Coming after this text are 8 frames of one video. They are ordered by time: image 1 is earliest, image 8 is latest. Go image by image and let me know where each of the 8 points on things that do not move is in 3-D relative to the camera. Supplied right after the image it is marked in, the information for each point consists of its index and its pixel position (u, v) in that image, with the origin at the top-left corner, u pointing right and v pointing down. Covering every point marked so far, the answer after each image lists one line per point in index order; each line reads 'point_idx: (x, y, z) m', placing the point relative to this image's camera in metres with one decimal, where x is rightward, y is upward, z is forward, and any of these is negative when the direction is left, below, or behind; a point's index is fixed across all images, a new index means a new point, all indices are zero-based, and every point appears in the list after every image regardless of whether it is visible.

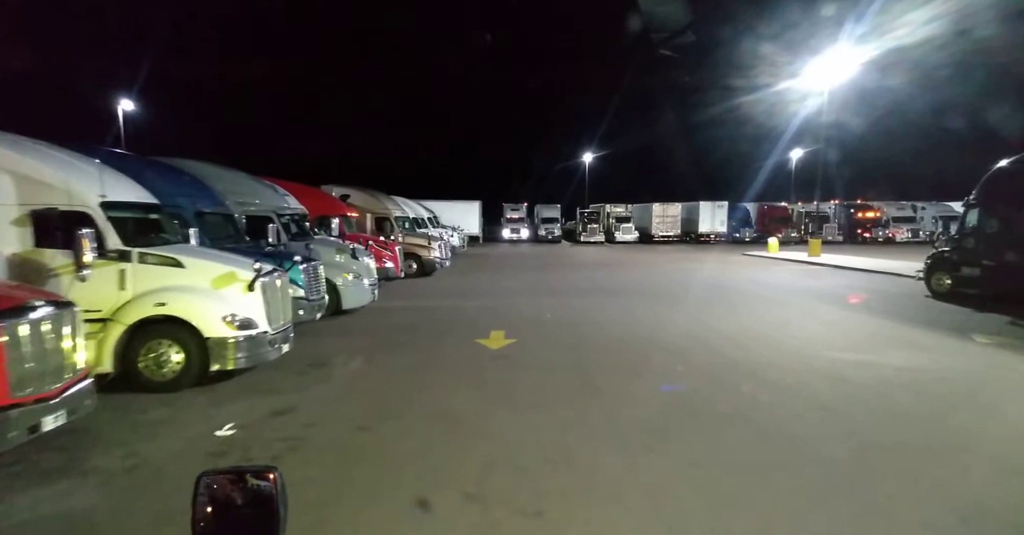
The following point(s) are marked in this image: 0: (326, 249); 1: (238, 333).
0: (-4.0, +0.4, +10.7) m
1: (-3.3, -0.8, +5.9) m
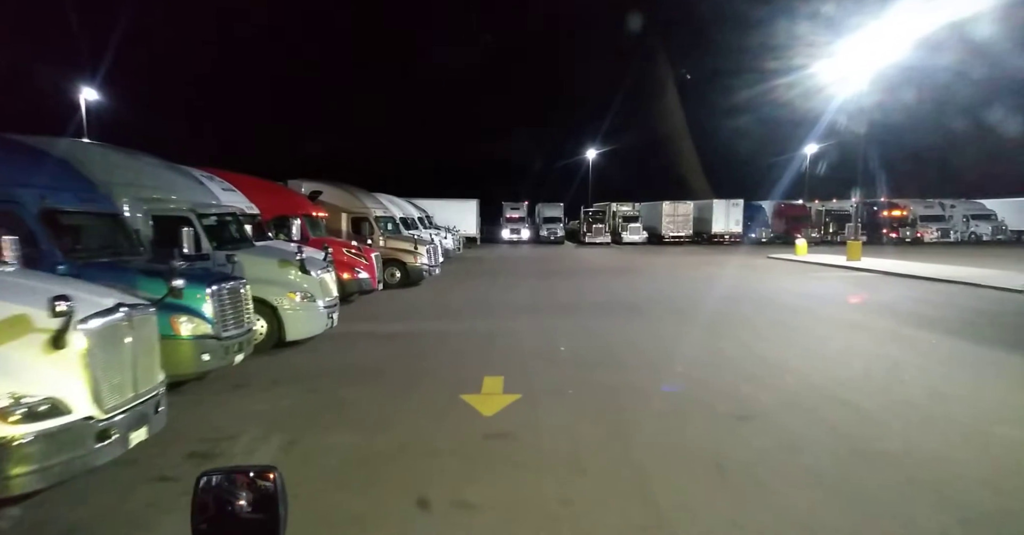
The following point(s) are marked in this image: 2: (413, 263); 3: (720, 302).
0: (-4.0, +0.1, +8.0) m
1: (-3.2, -1.1, +3.3) m
2: (-3.2, +0.1, +16.1) m
3: (+8.0, -1.2, +18.9) m
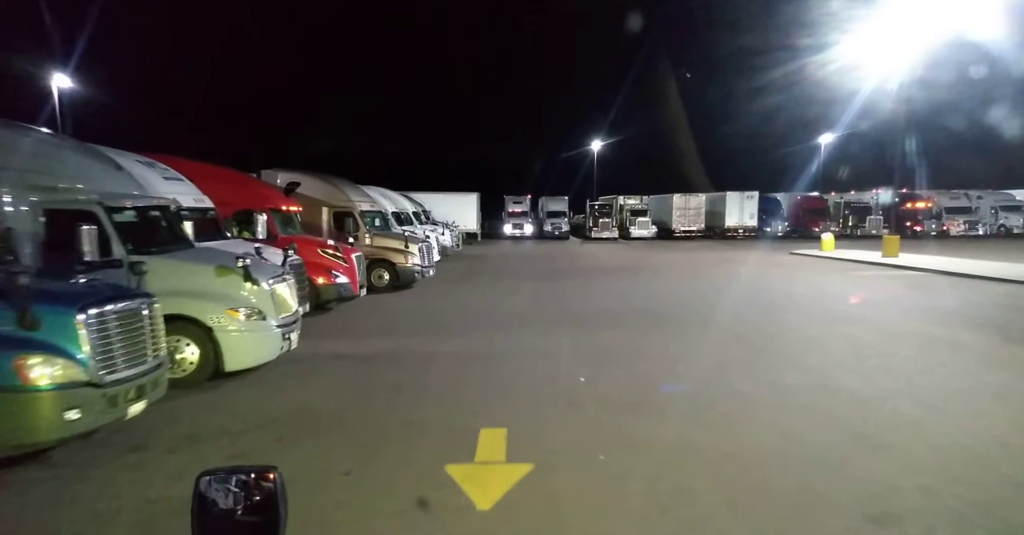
0: (-4.0, 0.0, +6.2) m
1: (-3.2, -1.2, +1.5) m
2: (-3.1, +0.1, +14.2) m
3: (+8.1, -1.2, +17.1) m
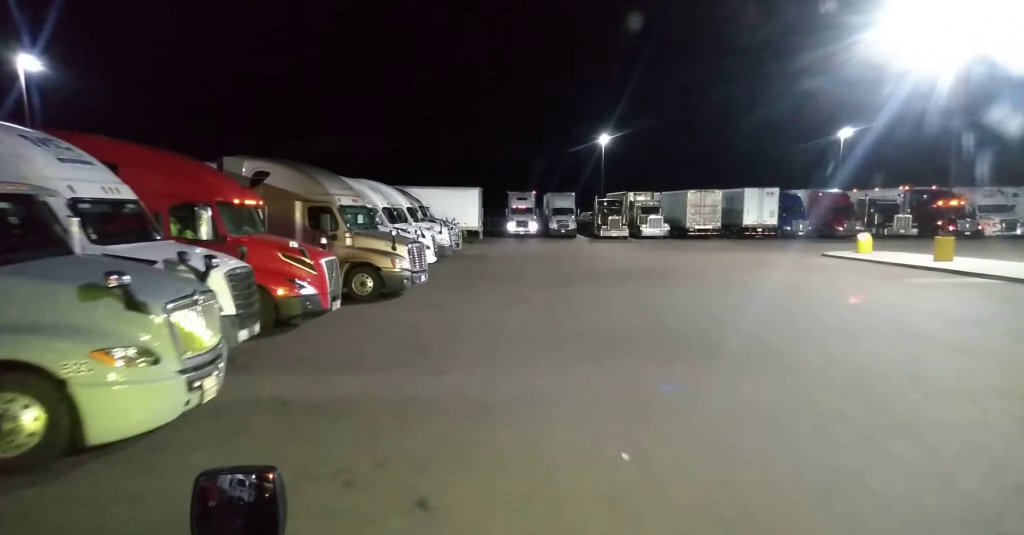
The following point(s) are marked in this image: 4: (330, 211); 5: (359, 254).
0: (-3.9, -0.2, +4.1) m
1: (-3.1, -1.4, -0.6) m
2: (-3.0, -0.1, +12.1) m
3: (+8.2, -1.3, +14.9) m
4: (-4.4, +1.4, +12.0) m
5: (-3.7, +0.3, +12.1) m
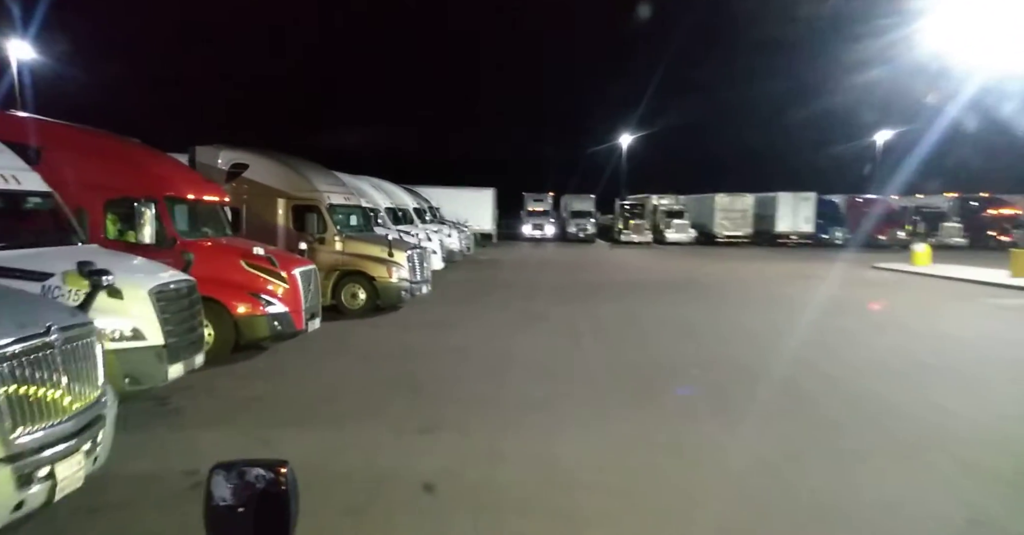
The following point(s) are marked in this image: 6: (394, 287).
0: (-3.8, -0.3, +2.5) m
1: (-3.2, -1.6, -2.3) m
2: (-2.6, -0.3, +10.5) m
3: (+8.6, -1.7, +12.9) m
4: (-4.1, +1.2, +10.4) m
5: (-3.4, +0.1, +10.4) m
6: (-2.5, -0.4, +10.5) m
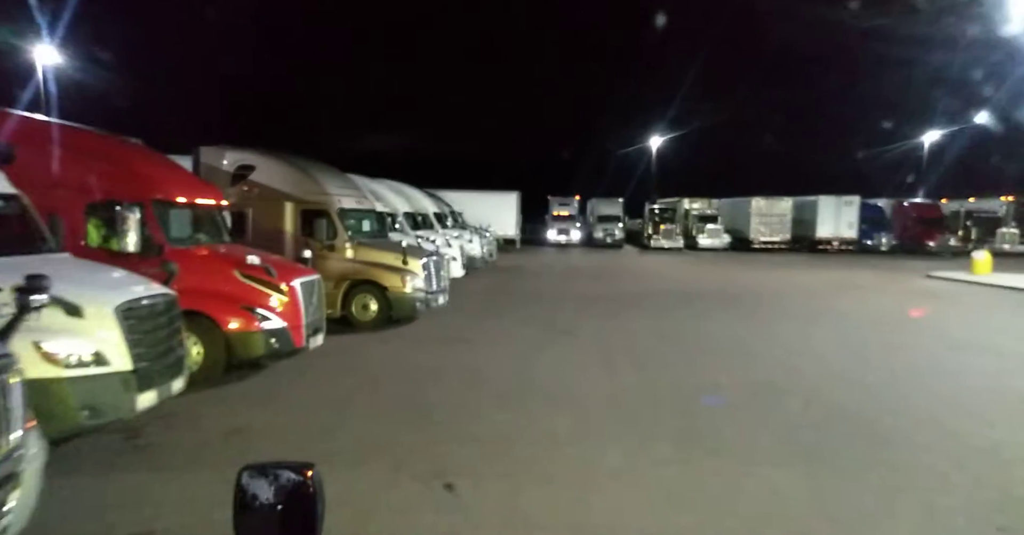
0: (-3.7, -0.4, +1.8) m
1: (-3.4, -1.6, -3.0) m
2: (-2.1, -0.4, +9.7) m
3: (+9.2, -2.0, +11.5) m
4: (-3.6, +1.0, +9.7) m
5: (-2.9, 0.0, +9.7) m
6: (-2.0, -0.6, +9.7) m
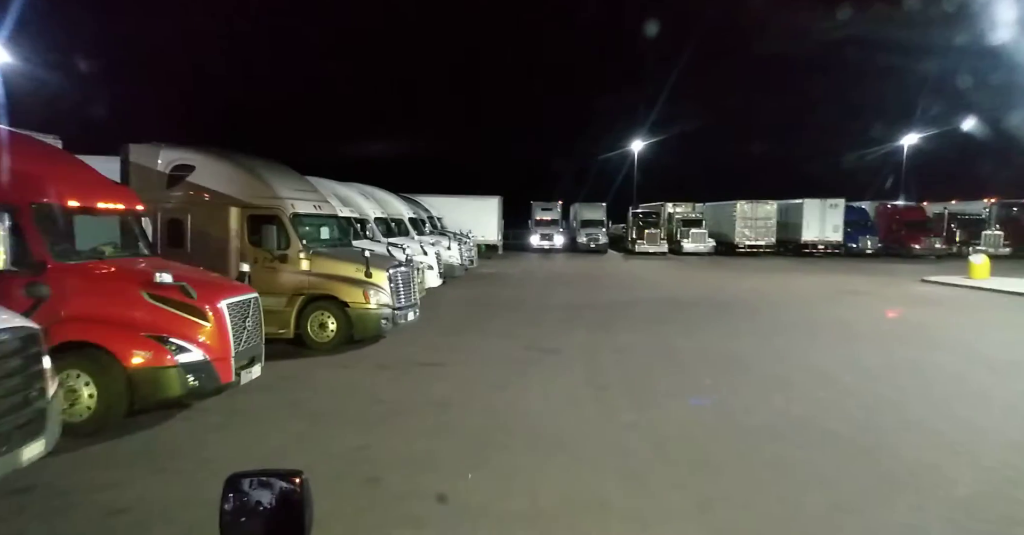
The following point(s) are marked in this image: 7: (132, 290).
0: (-3.8, -0.6, +0.5) m
1: (-3.3, -1.7, -4.3) m
2: (-2.5, -0.7, +8.5) m
3: (+8.7, -2.1, +10.7) m
4: (-4.0, +0.8, +8.5) m
5: (-3.3, -0.3, +8.5) m
6: (-2.4, -0.8, +8.5) m
7: (-3.9, -0.2, +5.1) m
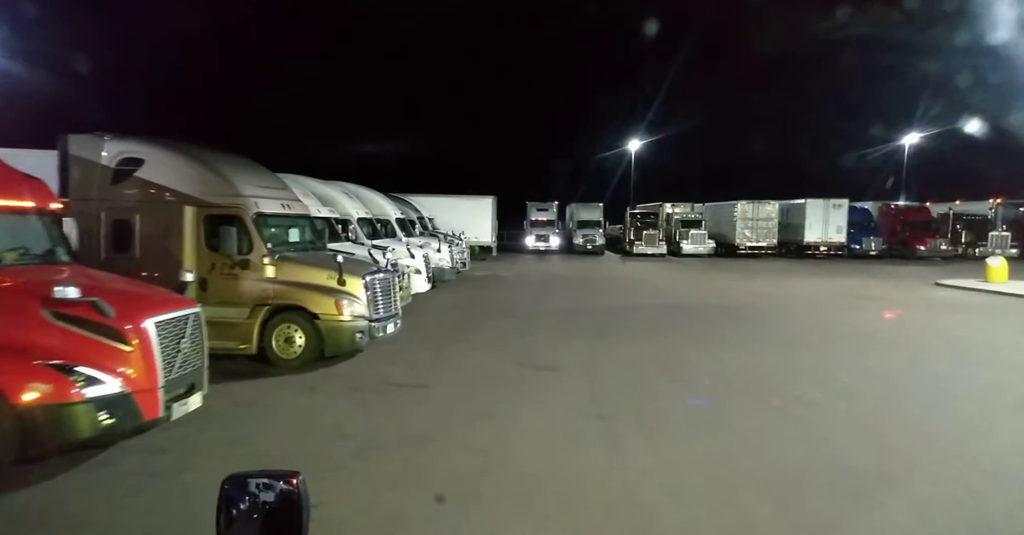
0: (-3.9, -0.7, -0.4) m
1: (-3.3, -1.8, -5.3) m
2: (-2.7, -0.8, +7.5) m
3: (+8.6, -2.2, +9.9) m
4: (-4.1, +0.7, +7.5) m
5: (-3.5, -0.4, +7.5) m
6: (-2.5, -0.9, +7.6) m
7: (-4.0, -0.3, +4.1) m
